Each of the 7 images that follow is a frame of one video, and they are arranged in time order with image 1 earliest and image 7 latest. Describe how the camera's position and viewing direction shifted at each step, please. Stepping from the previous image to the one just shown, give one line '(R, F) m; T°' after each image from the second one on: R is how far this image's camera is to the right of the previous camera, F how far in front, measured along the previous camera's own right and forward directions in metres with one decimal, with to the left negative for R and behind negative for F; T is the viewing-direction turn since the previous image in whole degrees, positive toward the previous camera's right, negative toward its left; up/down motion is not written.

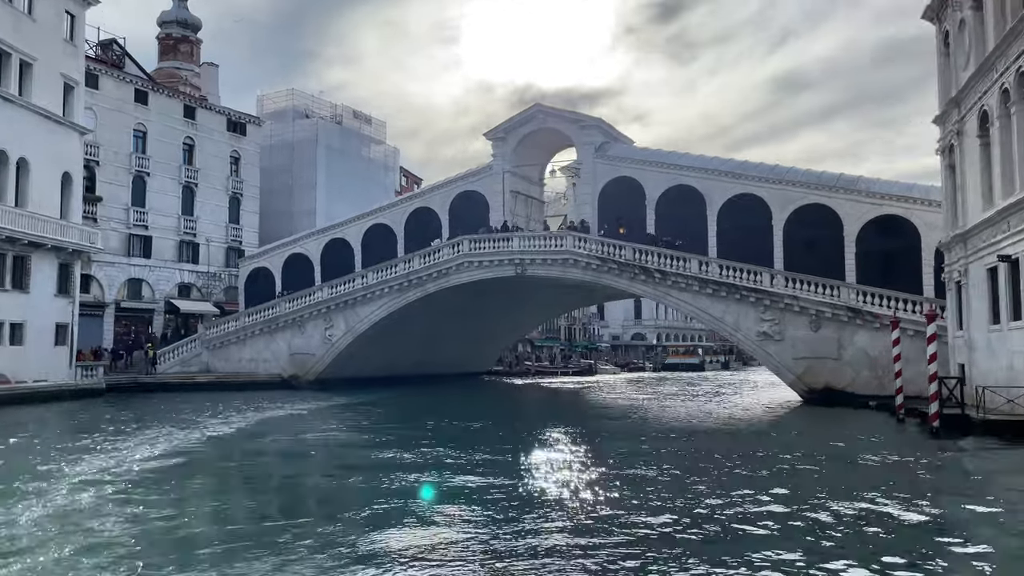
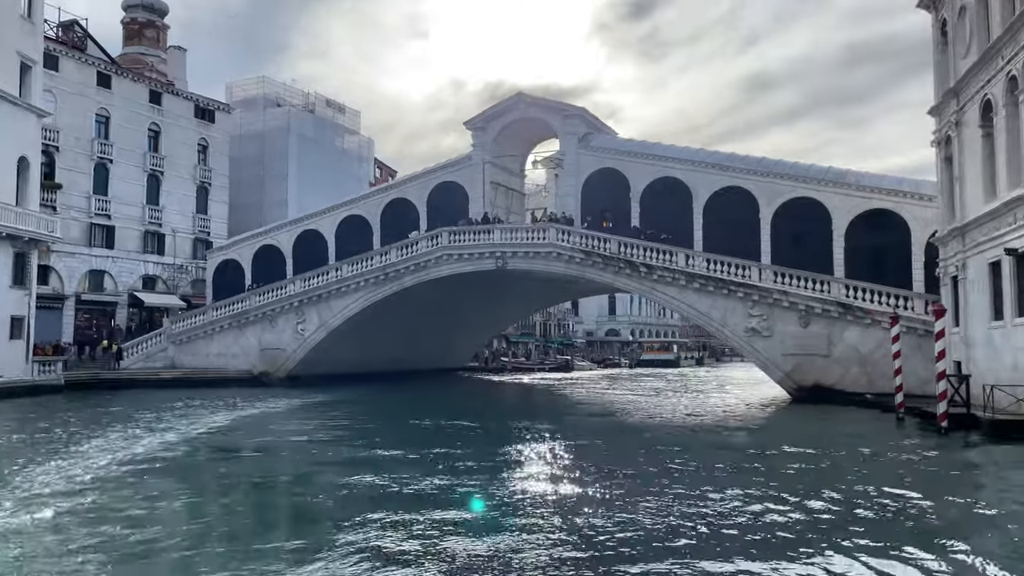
(-0.4, +1.1) m; +2°
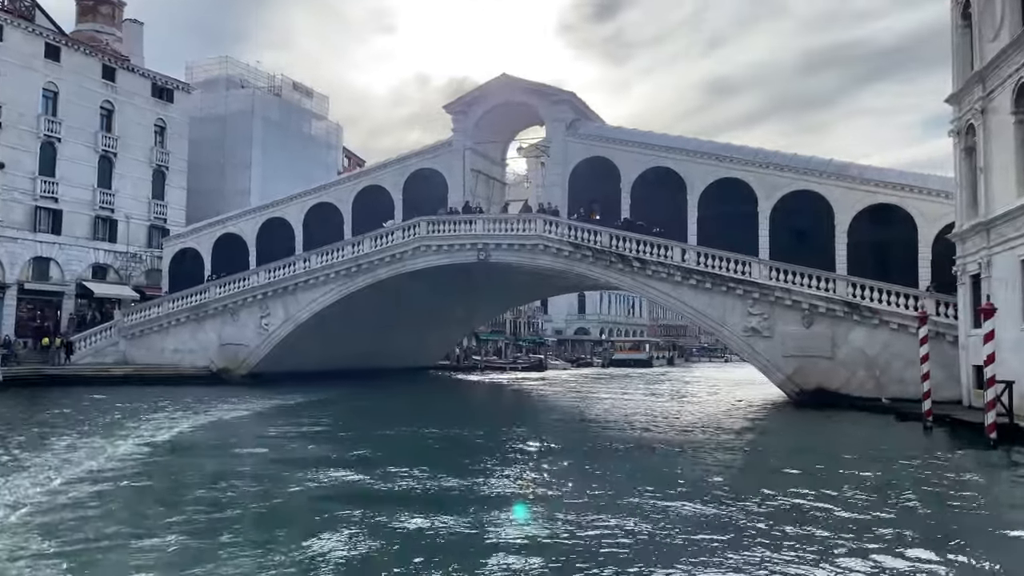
(-0.8, +2.1) m; +3°
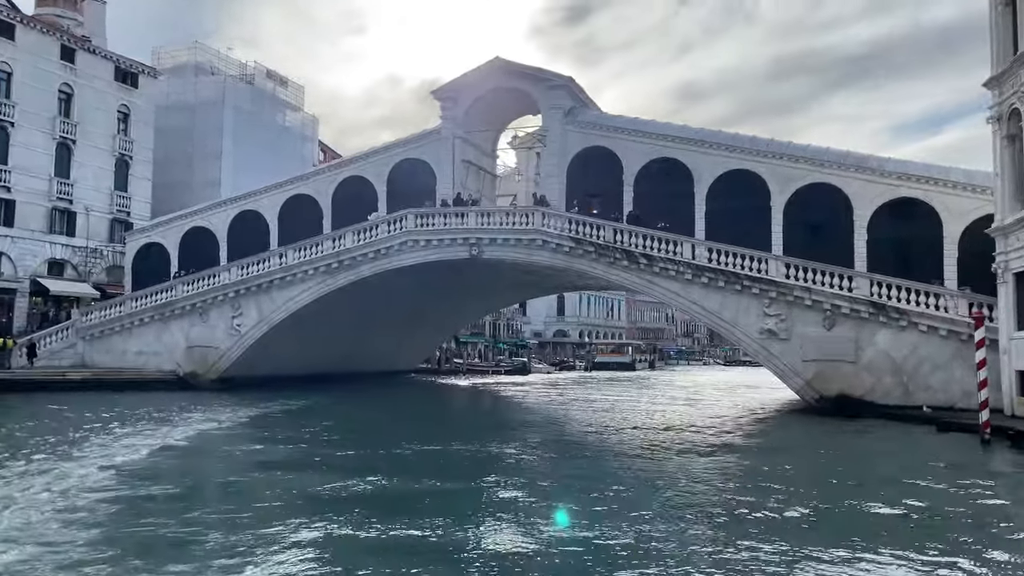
(-0.9, +2.3) m; +2°
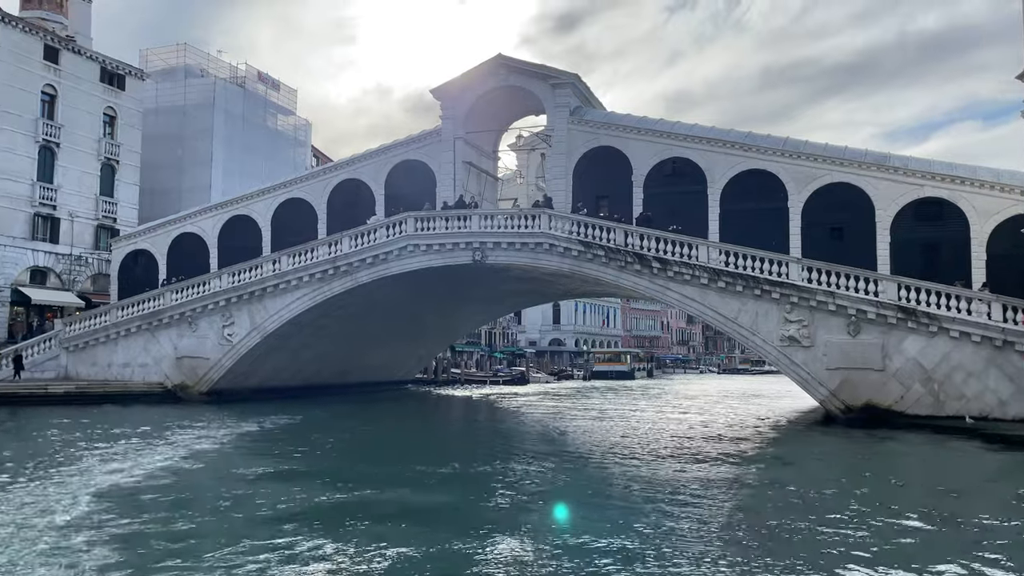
(-0.5, +1.4) m; +1°
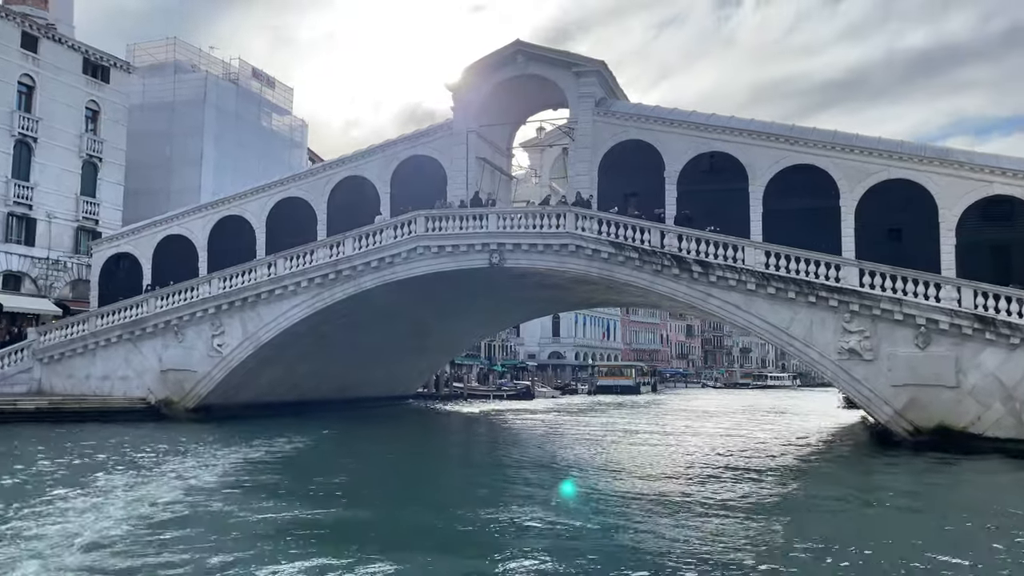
(-1.0, +2.7) m; +1°
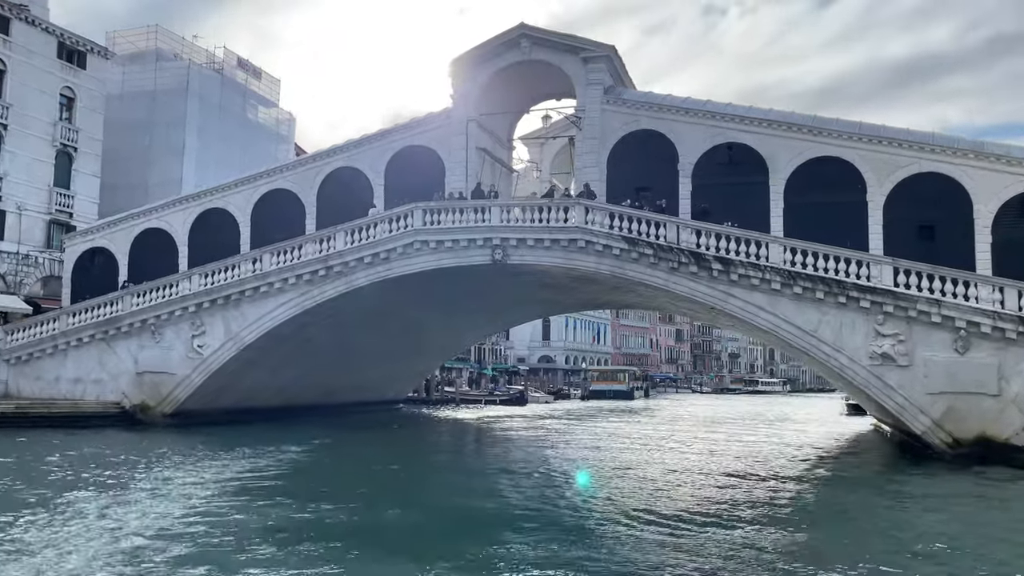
(-0.6, +1.7) m; +1°
